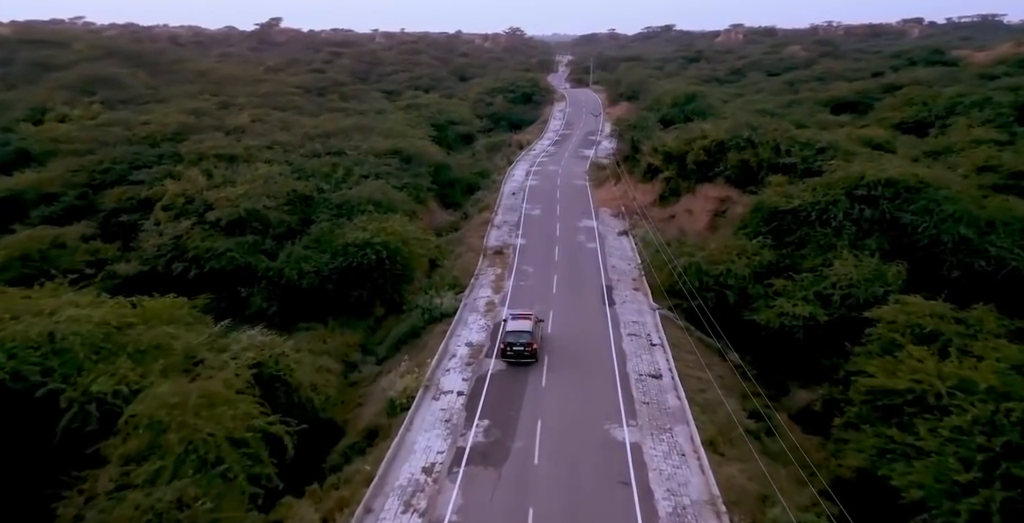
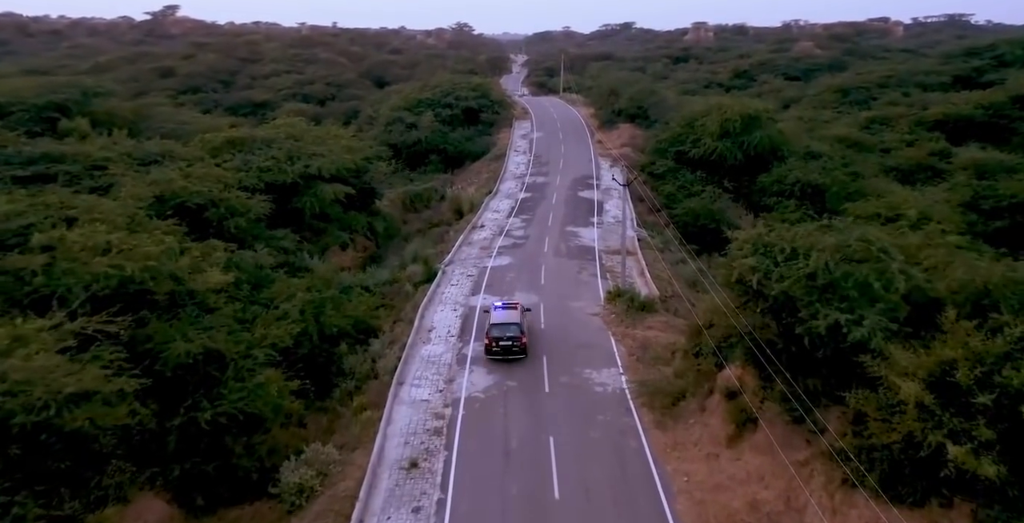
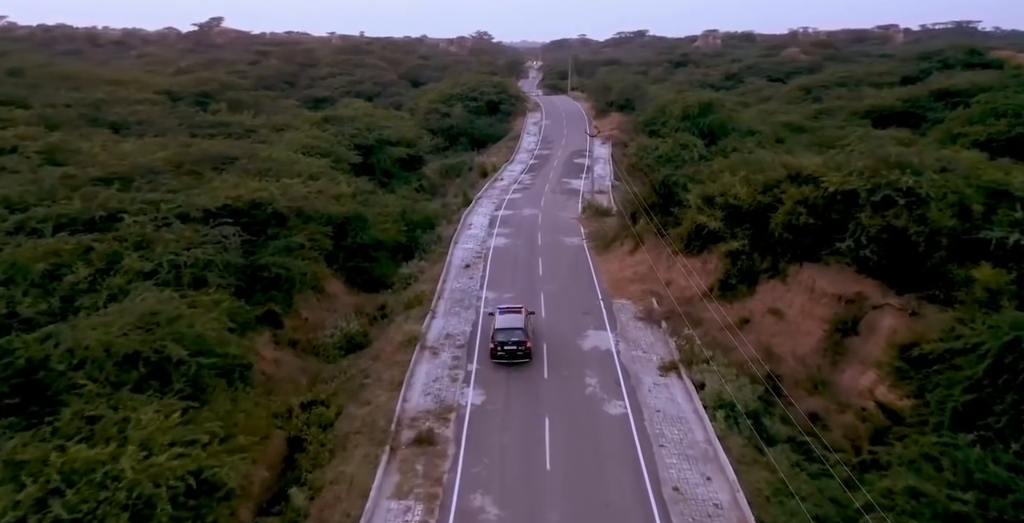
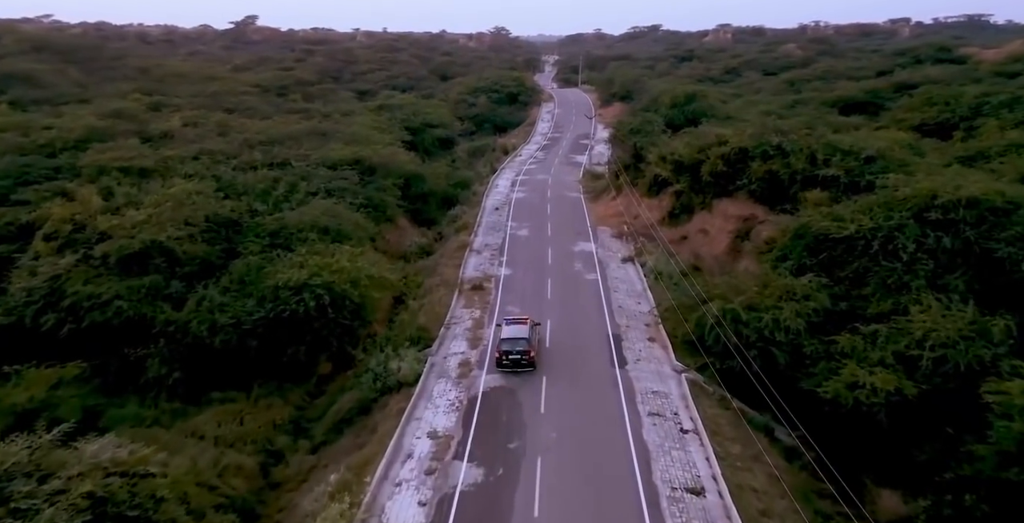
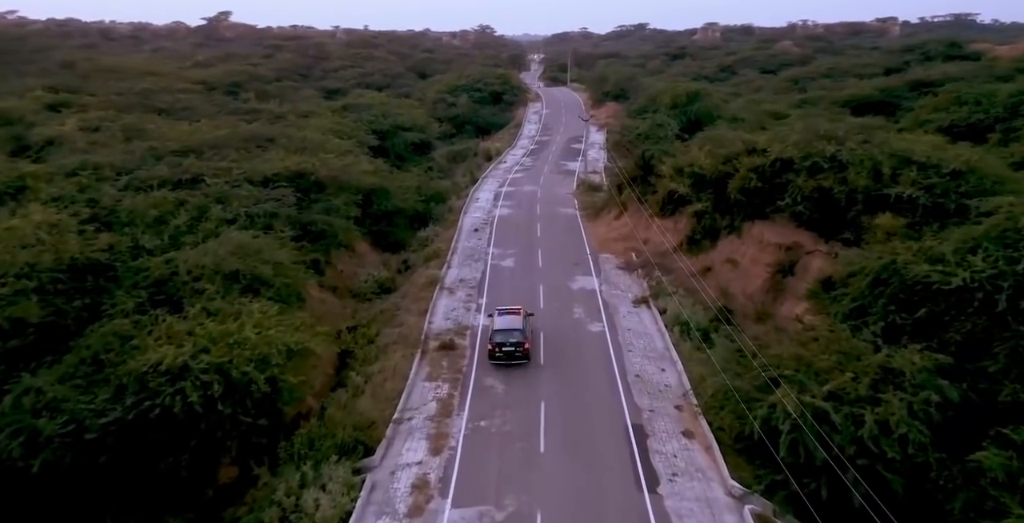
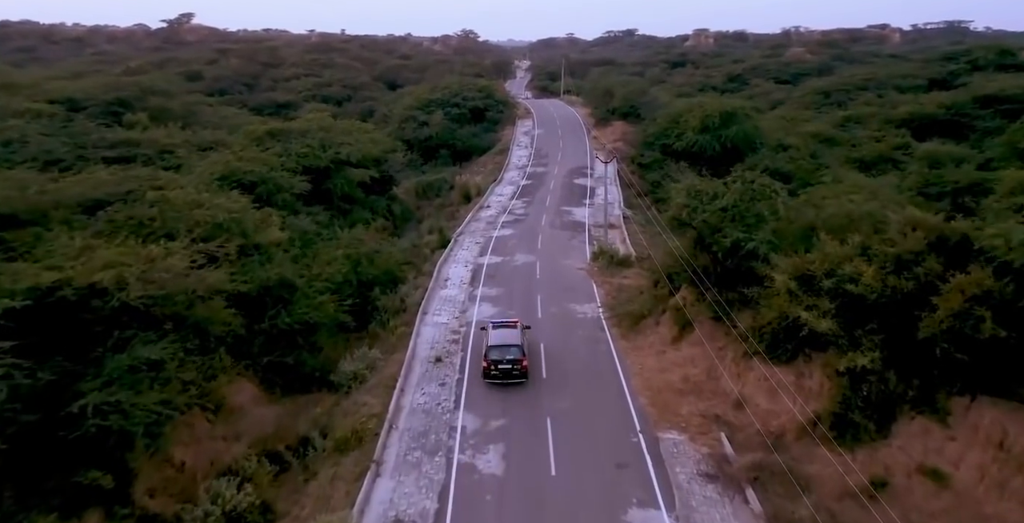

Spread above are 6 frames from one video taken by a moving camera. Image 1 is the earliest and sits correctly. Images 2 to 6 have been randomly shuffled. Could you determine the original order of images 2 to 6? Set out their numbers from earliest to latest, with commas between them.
4, 5, 3, 6, 2
